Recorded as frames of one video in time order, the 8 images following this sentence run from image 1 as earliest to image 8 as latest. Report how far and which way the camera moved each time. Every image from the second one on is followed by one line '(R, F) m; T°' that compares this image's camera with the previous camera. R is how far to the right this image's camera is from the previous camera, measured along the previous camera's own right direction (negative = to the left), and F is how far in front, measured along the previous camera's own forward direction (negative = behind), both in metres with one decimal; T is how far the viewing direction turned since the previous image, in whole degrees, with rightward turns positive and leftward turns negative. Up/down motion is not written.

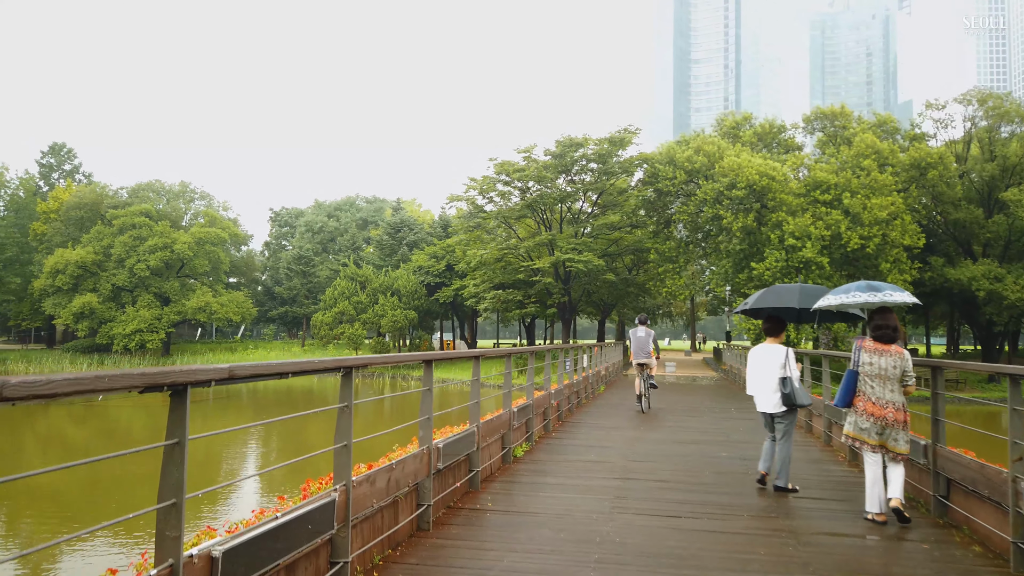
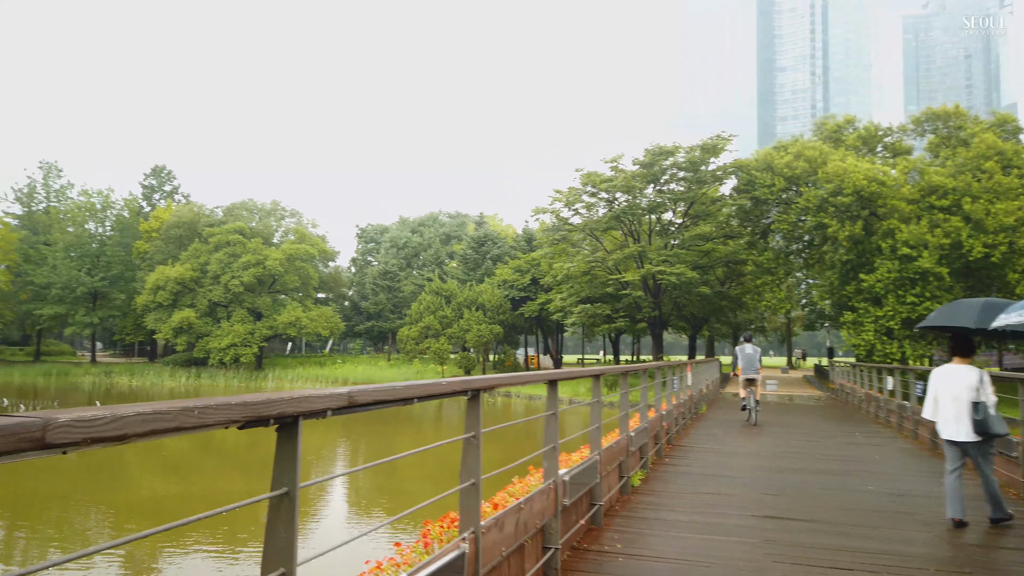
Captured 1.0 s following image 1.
(-0.3, +0.6) m; -6°
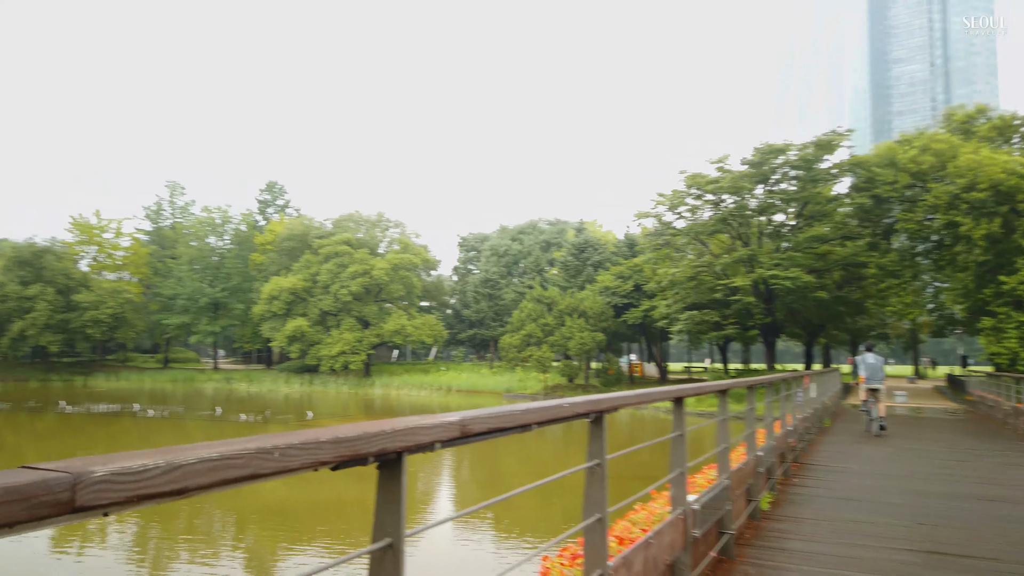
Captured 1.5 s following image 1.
(-0.1, +0.3) m; -8°
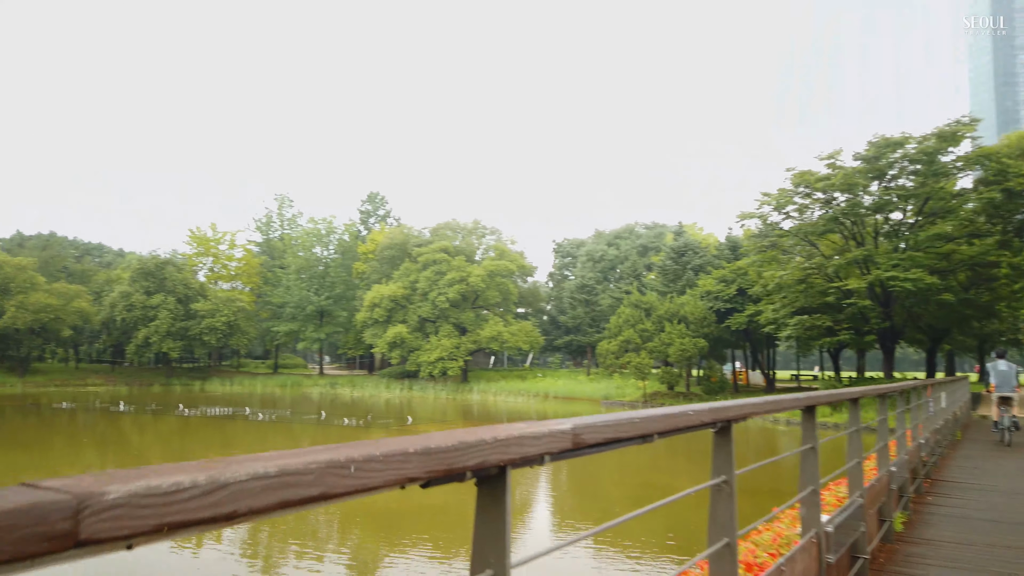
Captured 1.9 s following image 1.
(0.0, +0.2) m; -7°
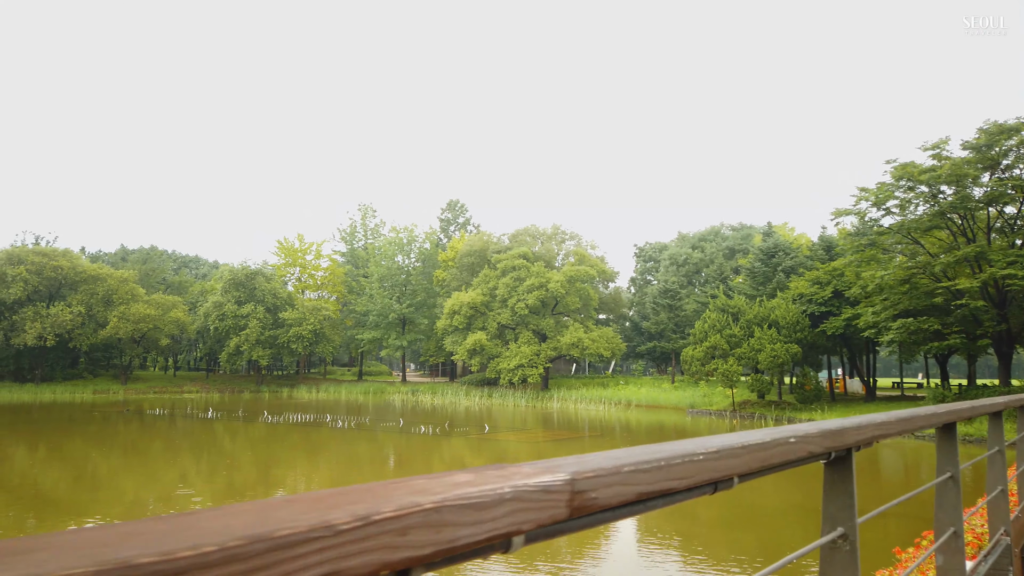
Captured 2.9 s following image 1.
(+0.1, +0.6) m; -6°
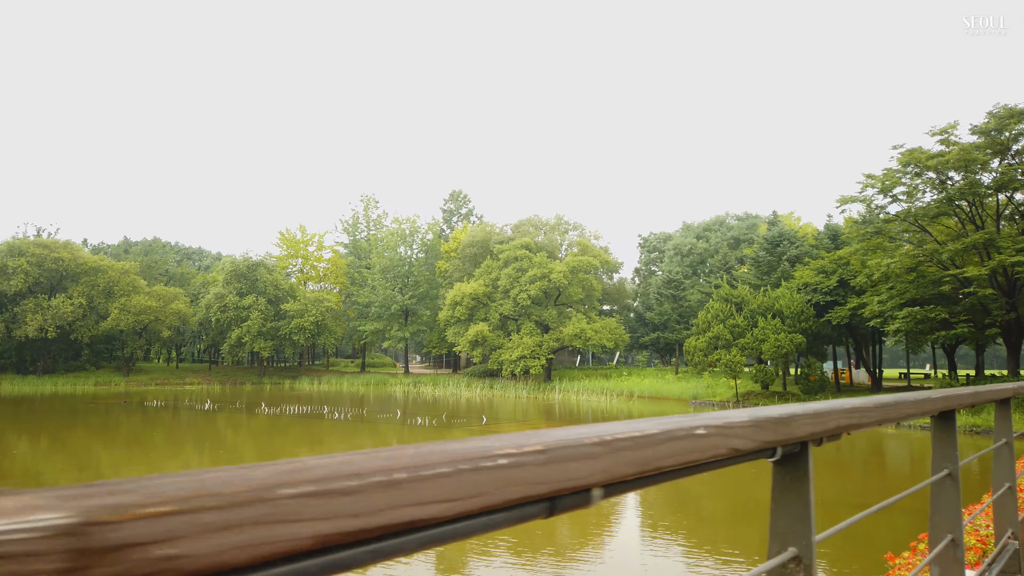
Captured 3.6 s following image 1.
(+0.2, +0.3) m; -1°
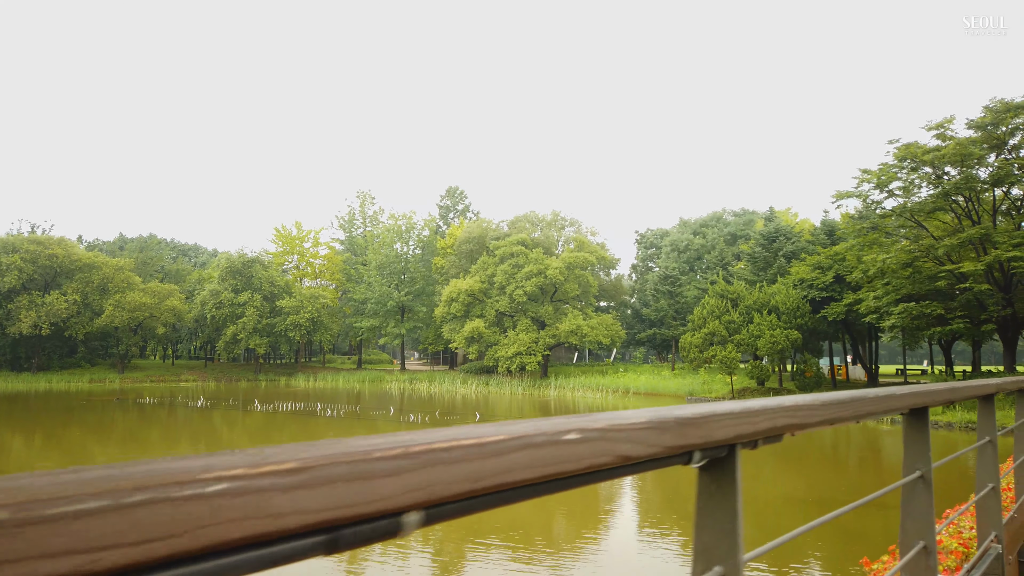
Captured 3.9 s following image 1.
(+0.1, +0.1) m; 0°
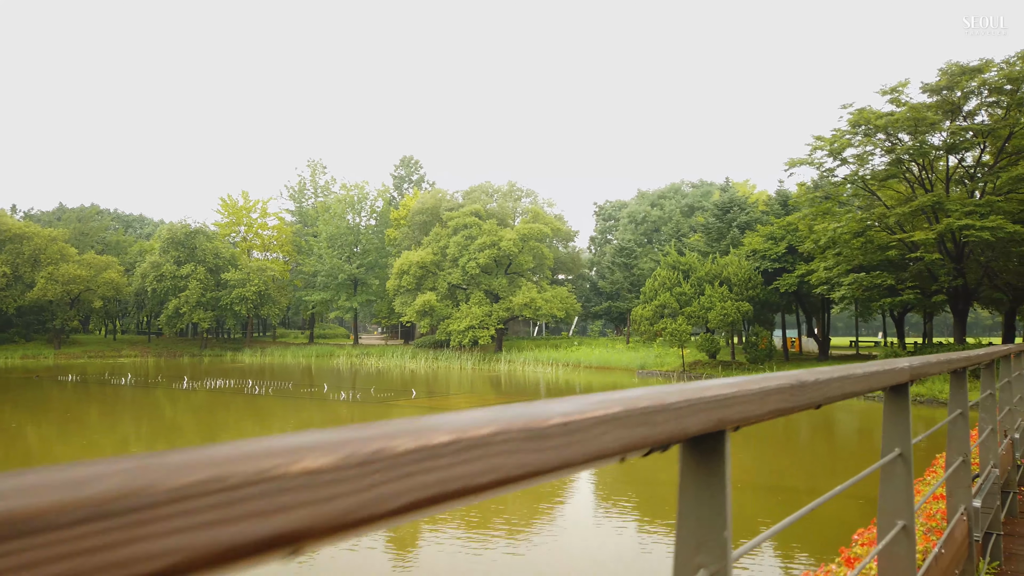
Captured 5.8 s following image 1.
(+0.7, +1.0) m; +3°
